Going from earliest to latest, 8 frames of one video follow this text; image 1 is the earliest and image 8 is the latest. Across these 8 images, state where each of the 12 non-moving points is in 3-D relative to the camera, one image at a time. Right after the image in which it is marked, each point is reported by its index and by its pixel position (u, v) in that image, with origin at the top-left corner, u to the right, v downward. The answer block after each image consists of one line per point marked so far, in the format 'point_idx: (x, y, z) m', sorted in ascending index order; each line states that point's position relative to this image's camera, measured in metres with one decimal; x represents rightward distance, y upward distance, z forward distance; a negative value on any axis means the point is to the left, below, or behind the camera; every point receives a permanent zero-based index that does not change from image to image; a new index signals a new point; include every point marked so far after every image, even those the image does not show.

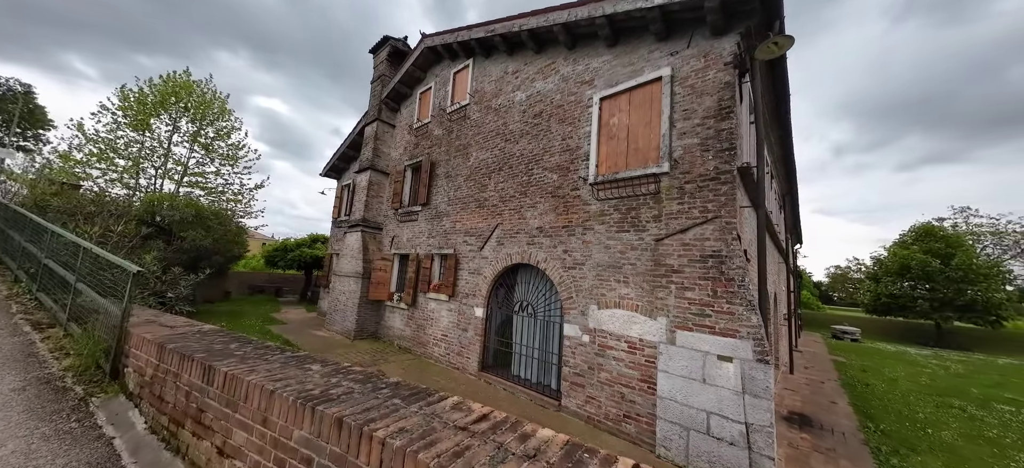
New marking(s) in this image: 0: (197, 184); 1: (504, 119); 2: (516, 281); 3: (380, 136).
0: (-16.1, +2.5, +17.0) m
1: (-0.3, +2.9, +8.1) m
2: (0.0, -1.0, +7.4) m
3: (-4.9, +3.5, +12.0) m
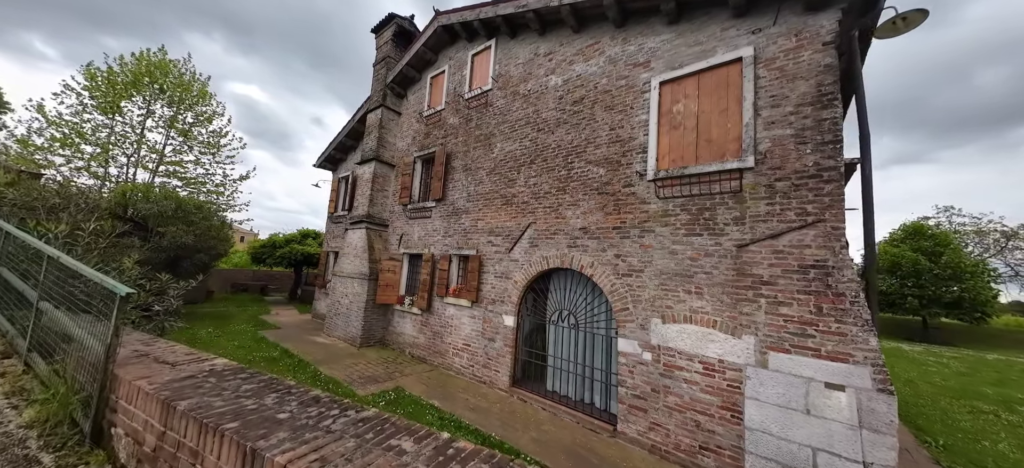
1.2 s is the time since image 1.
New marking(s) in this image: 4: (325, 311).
0: (-15.7, +2.8, +15.5) m
1: (+0.4, +2.9, +7.2) m
2: (+0.8, -1.0, +6.7) m
3: (-4.3, +3.6, +11.0) m
4: (-7.1, -2.9, +12.8) m
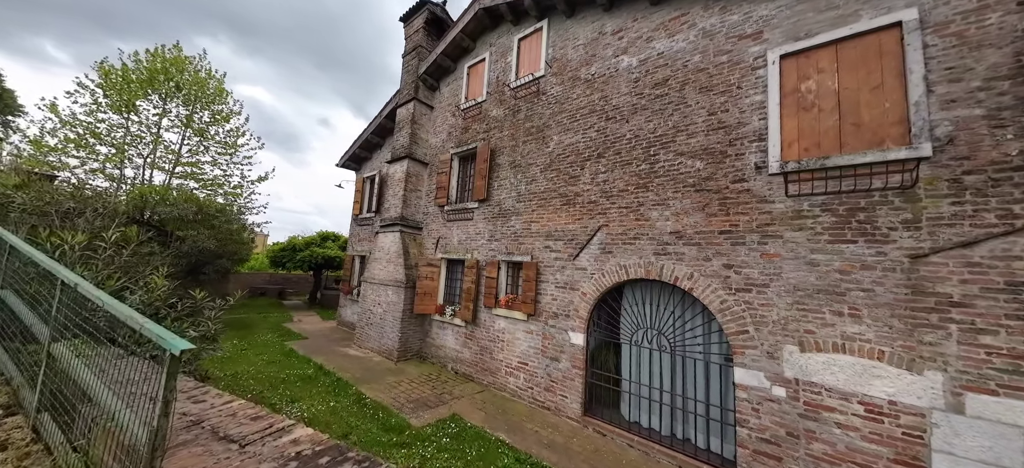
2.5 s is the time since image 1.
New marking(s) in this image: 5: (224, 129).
0: (-14.3, +2.6, +14.9) m
1: (+1.7, +2.9, +6.3) m
2: (+2.1, -1.1, +5.8) m
3: (-3.0, +3.5, +10.2) m
4: (-5.7, -3.1, +12.1) m
5: (-13.9, +5.0, +16.1) m
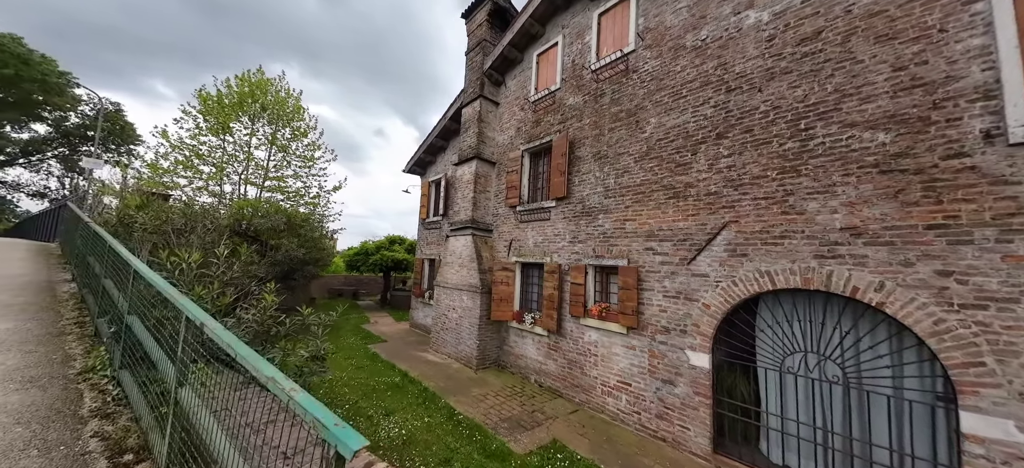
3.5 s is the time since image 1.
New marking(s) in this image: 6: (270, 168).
0: (-11.3, +2.2, +16.1) m
1: (+3.3, +2.9, +5.3) m
2: (+3.6, -1.1, +4.7) m
3: (-0.9, +3.4, +9.8) m
4: (-3.0, -3.2, +12.1) m
5: (-10.9, +4.7, +17.2) m
6: (-11.8, +3.2, +16.2) m
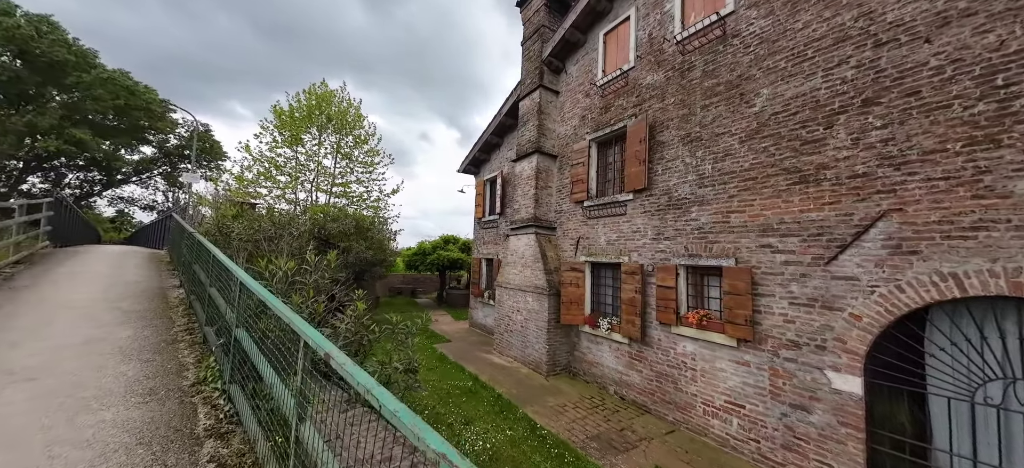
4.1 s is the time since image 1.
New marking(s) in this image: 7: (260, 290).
0: (-8.6, +2.1, +16.9) m
1: (+4.4, +3.0, +4.3) m
2: (+4.8, -1.0, +3.7) m
3: (+0.9, +3.5, +9.3) m
4: (-0.8, -3.2, +11.9) m
5: (-8.1, +4.6, +18.0) m
6: (-9.1, +3.1, +17.1) m
7: (-2.2, -0.5, +2.8) m
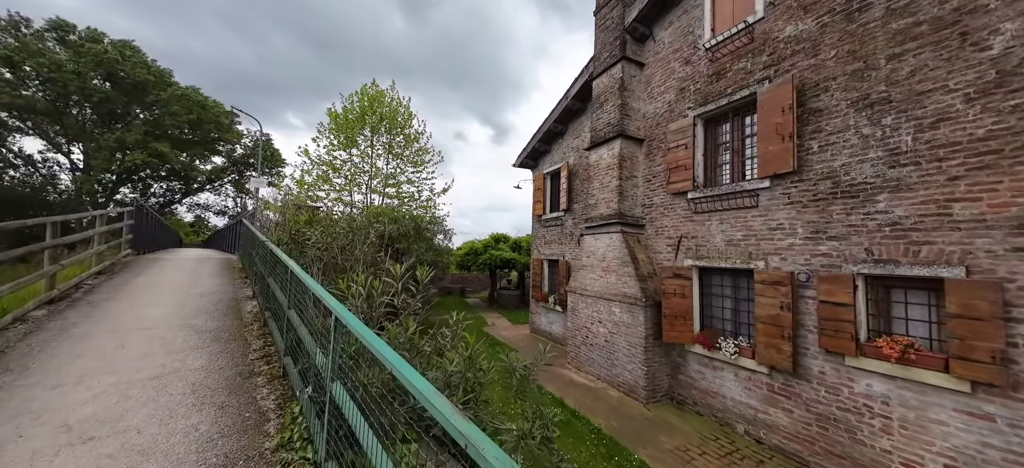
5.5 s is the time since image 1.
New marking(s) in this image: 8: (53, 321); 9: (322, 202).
0: (-5.8, +2.0, +16.7) m
1: (+5.7, +3.0, +2.7) m
2: (+6.1, -1.0, +2.1) m
3: (+2.7, +3.5, +8.0) m
4: (+1.5, -3.2, +10.9) m
5: (-5.2, +4.5, +17.6) m
6: (-6.3, +3.0, +16.9) m
7: (-0.9, -0.6, +2.0) m
8: (-5.3, -1.0, +3.9) m
9: (-8.4, +1.4, +14.5) m
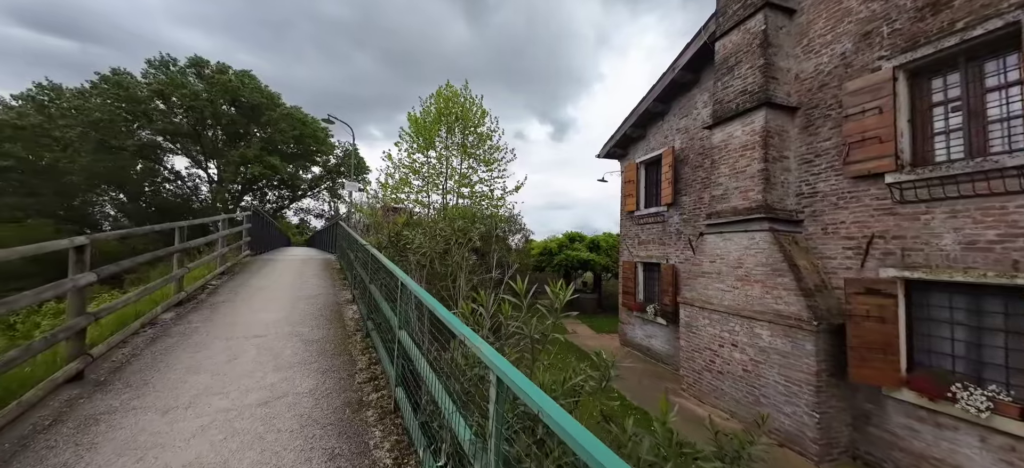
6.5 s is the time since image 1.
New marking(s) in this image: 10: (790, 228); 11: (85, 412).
0: (-1.9, +2.0, +16.6) m
1: (+6.7, +3.0, +0.6) m
2: (+7.0, -0.9, 0.0) m
3: (+4.8, +3.5, +6.4) m
4: (+4.1, -3.2, +9.5) m
5: (-1.2, +4.5, +17.4) m
6: (-2.4, +3.0, +16.8) m
7: (+0.1, -0.6, +1.2) m
8: (-3.9, -1.1, +3.9) m
9: (-4.9, +1.4, +14.9) m
10: (+4.8, +0.1, +6.0) m
11: (-2.9, -1.2, +2.2) m
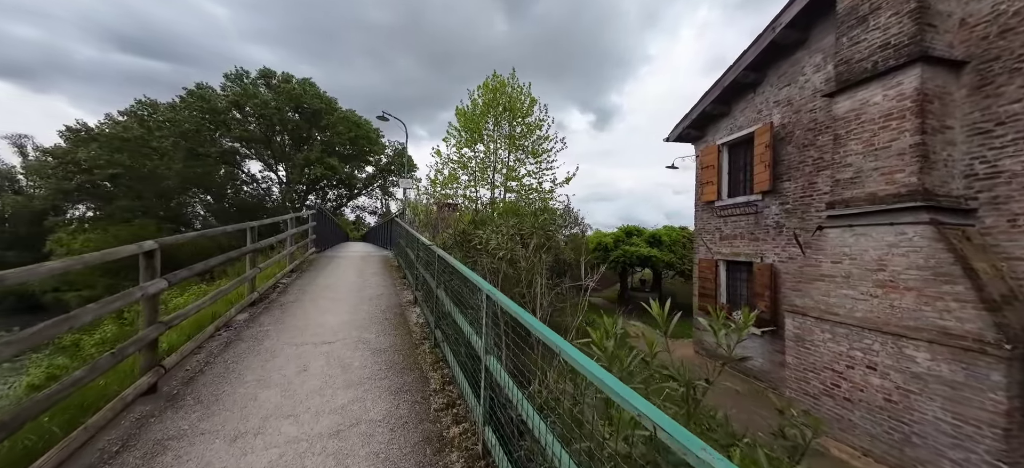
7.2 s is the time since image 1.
0: (+0.6, +2.2, +16.0) m
1: (+7.1, +3.0, -0.9) m
2: (+7.3, -0.9, -1.5) m
3: (+5.9, +3.6, +5.1) m
4: (+5.7, -3.0, +8.3) m
5: (+1.4, +4.8, +16.7) m
6: (+0.2, +3.2, +16.4) m
7: (+0.6, -0.6, +0.6) m
8: (-3.0, -1.1, +3.8) m
9: (-2.6, +1.6, +14.8) m
10: (+5.9, +0.2, +4.7) m
11: (-2.2, -1.2, +2.0) m
